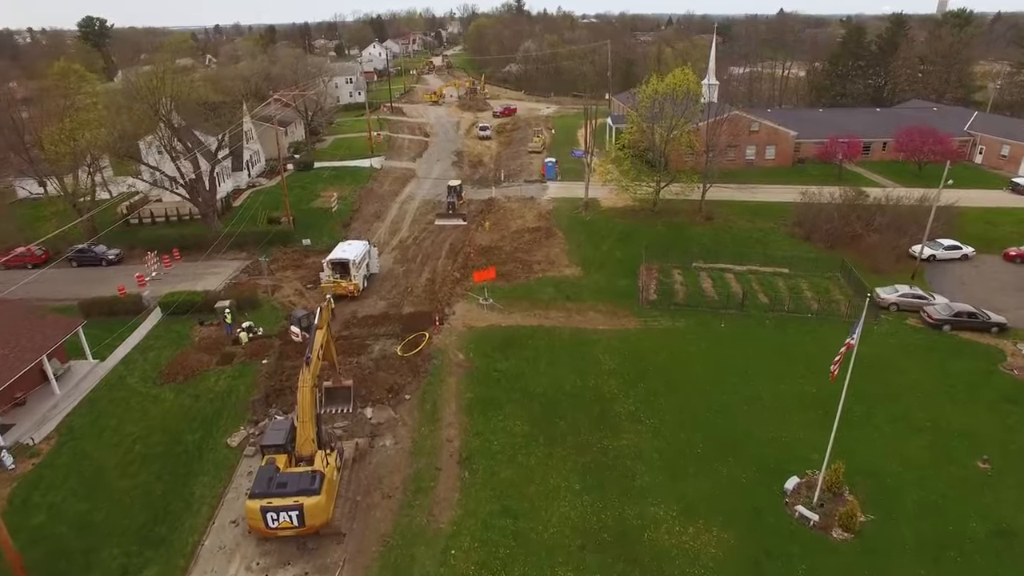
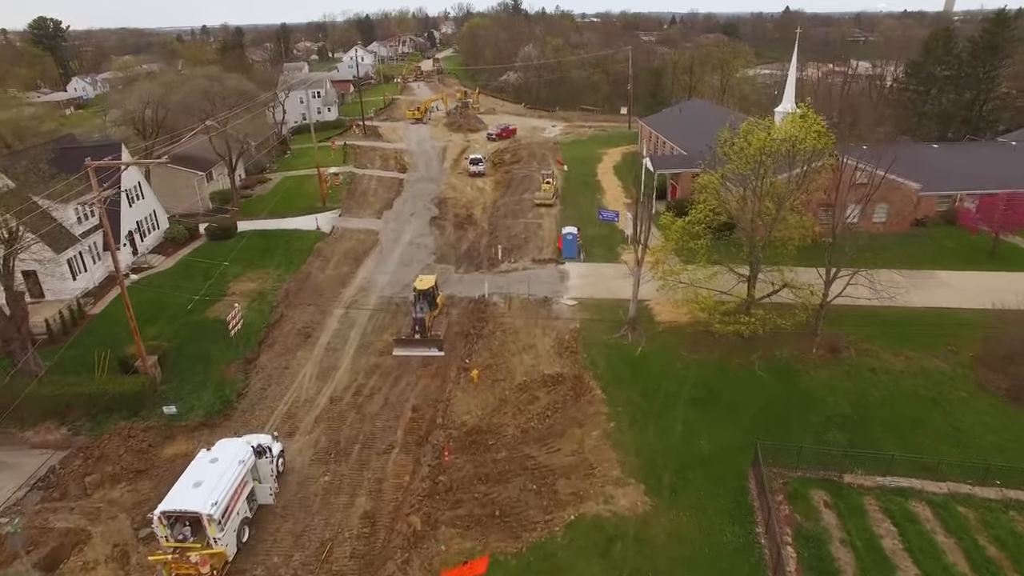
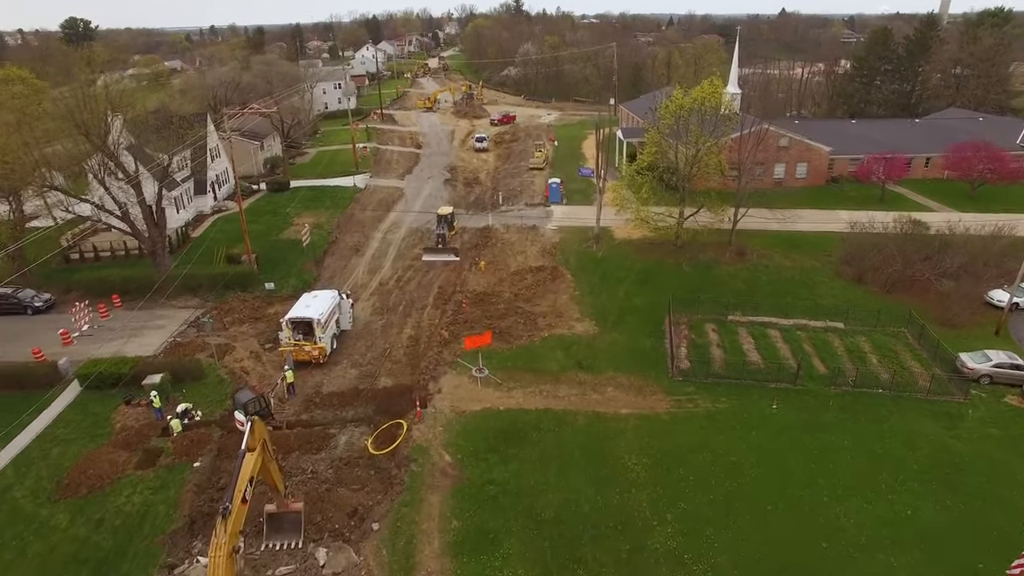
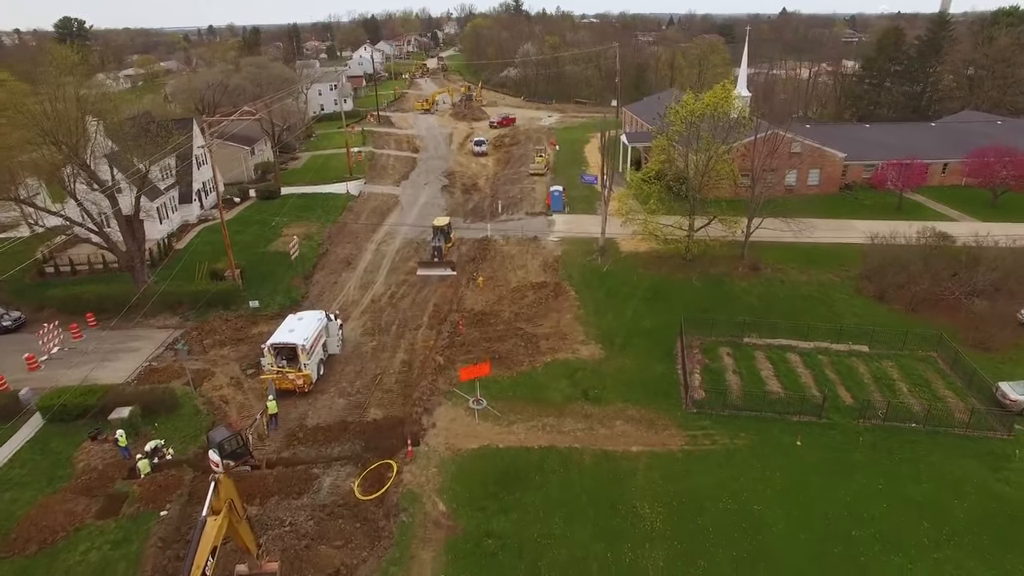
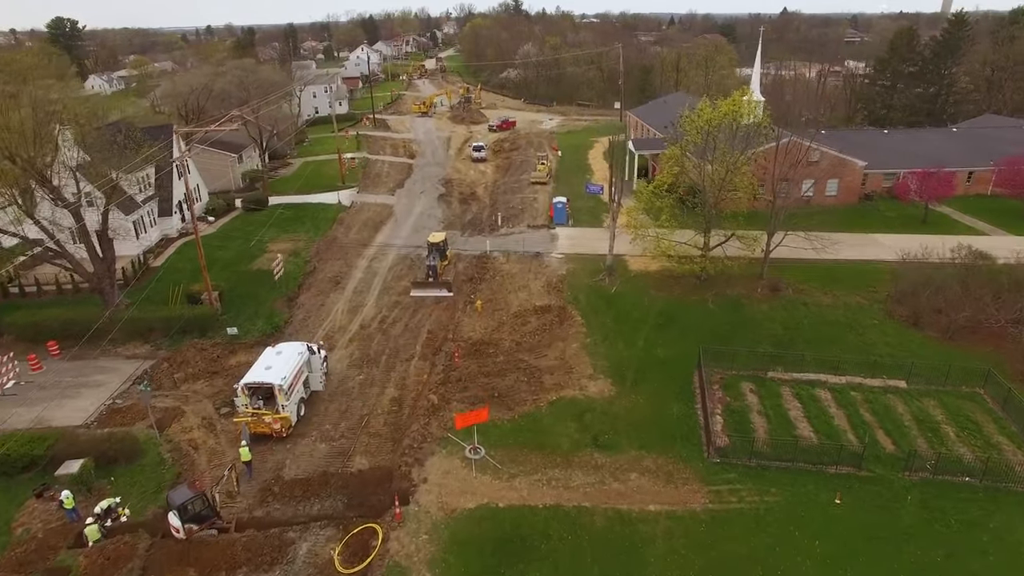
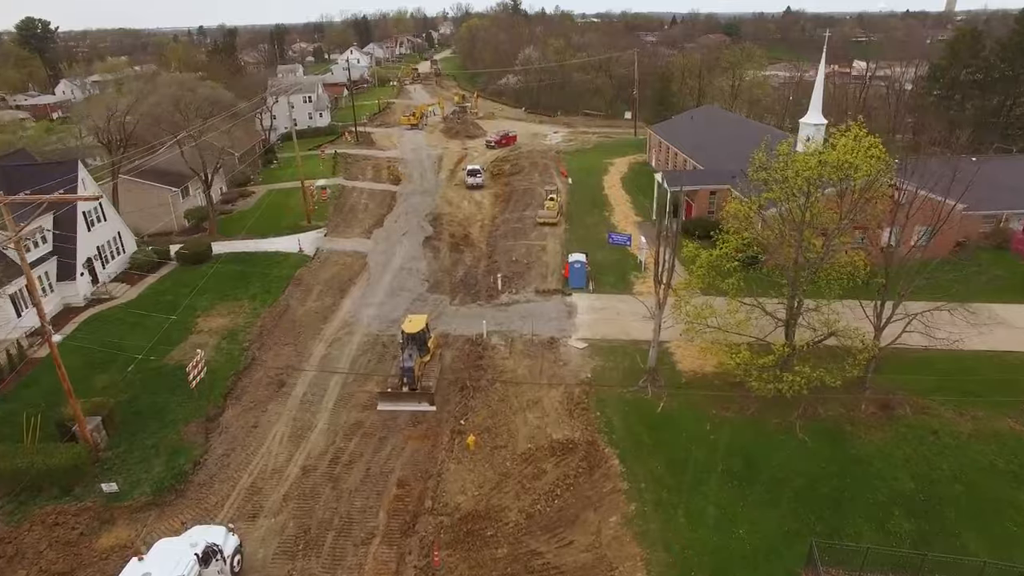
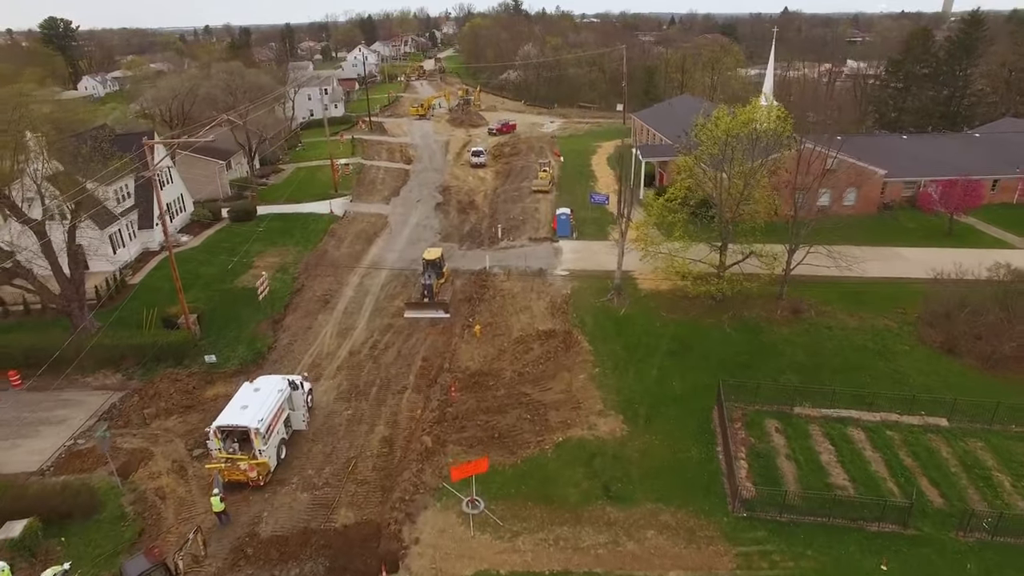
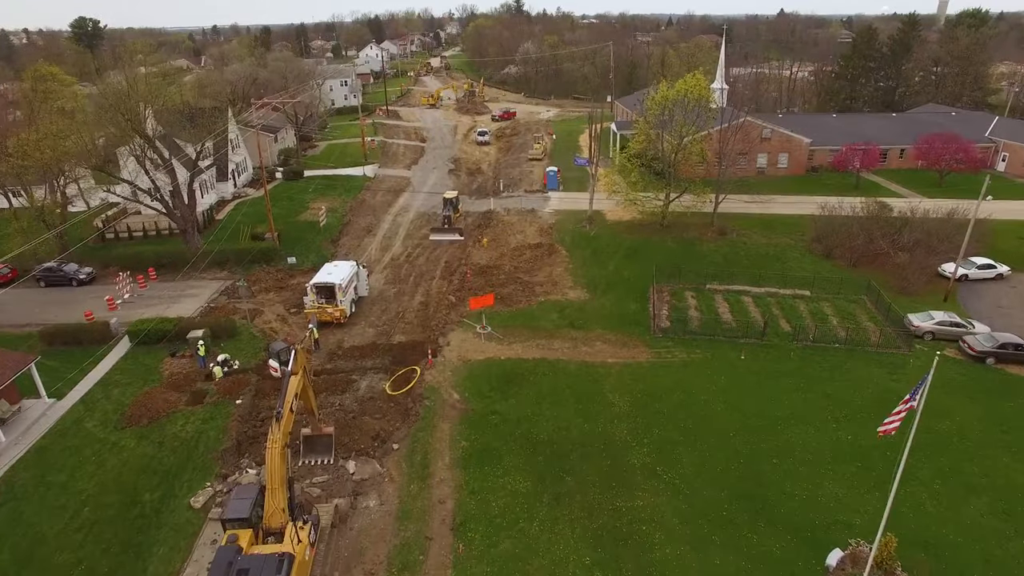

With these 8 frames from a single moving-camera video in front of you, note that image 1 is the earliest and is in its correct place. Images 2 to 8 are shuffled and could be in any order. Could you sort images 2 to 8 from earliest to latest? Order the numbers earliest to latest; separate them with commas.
8, 3, 4, 5, 7, 2, 6
